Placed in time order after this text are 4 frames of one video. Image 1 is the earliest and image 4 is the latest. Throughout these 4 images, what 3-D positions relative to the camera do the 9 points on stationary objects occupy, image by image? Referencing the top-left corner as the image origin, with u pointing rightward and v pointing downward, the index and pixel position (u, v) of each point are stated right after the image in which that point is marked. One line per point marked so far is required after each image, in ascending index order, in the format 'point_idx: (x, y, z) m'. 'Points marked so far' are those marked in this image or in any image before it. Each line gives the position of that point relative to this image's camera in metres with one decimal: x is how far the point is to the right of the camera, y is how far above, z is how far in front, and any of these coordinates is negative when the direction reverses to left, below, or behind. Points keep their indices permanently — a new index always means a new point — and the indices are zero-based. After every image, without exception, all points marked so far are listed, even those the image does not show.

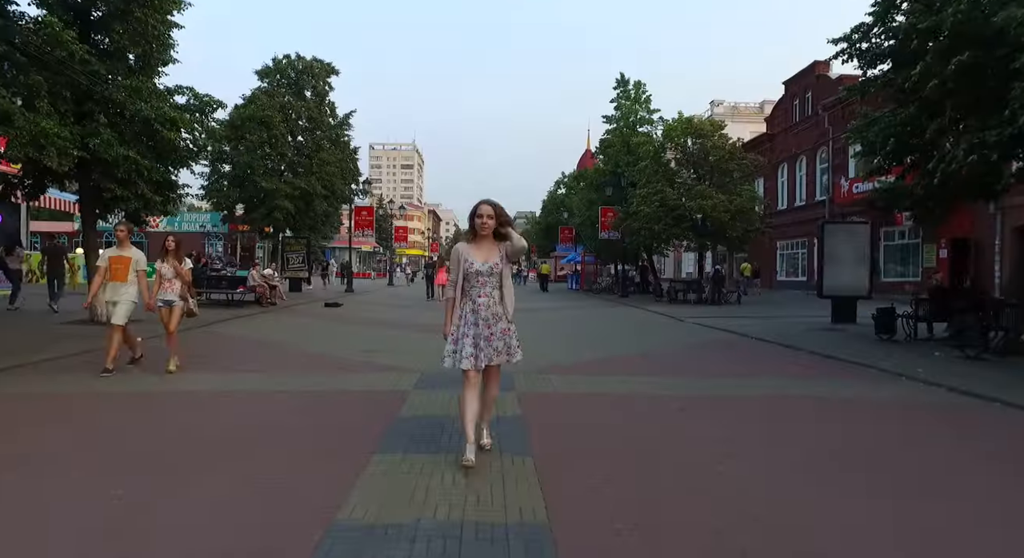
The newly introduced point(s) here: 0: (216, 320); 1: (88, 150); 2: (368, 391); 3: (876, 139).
0: (-8.3, -1.1, +17.4) m
1: (-8.9, +2.7, +13.1) m
2: (-2.0, -1.5, +8.6) m
3: (+7.2, +2.7, +11.8) m
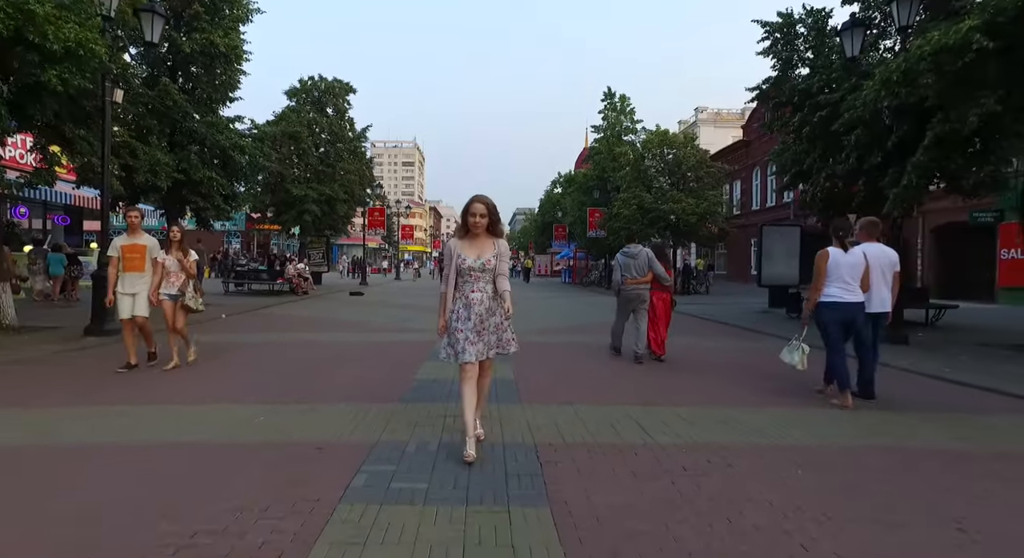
0: (-8.5, -0.9, +21.4) m
1: (-9.1, +3.0, +17.1) m
2: (-2.1, -1.3, +12.6) m
3: (+7.0, +3.0, +15.8) m
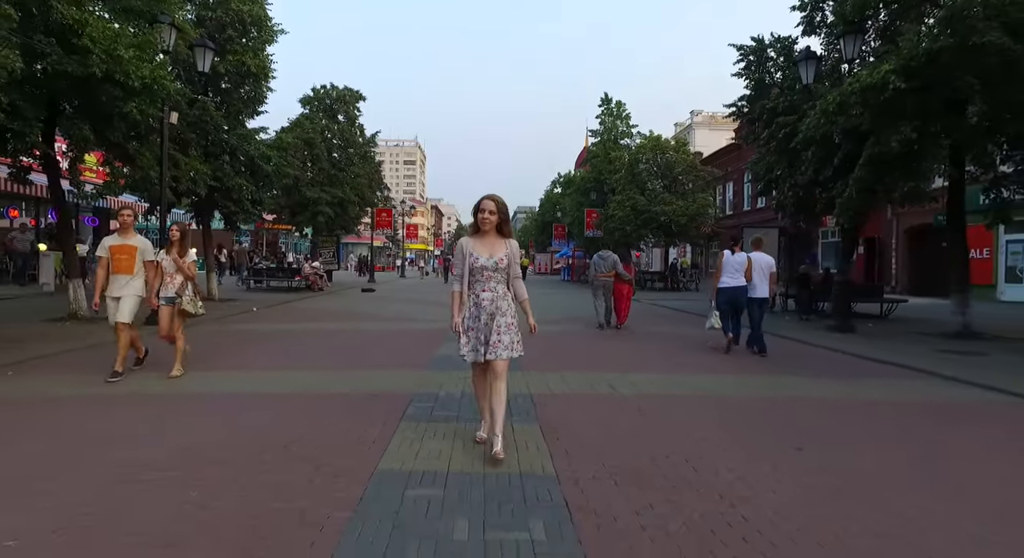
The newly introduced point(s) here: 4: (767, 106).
0: (-8.4, -0.8, +23.2) m
1: (-9.1, +3.0, +19.0) m
2: (-2.1, -1.2, +14.5) m
3: (+7.0, +3.0, +17.7) m
4: (+6.6, +4.5, +16.1) m
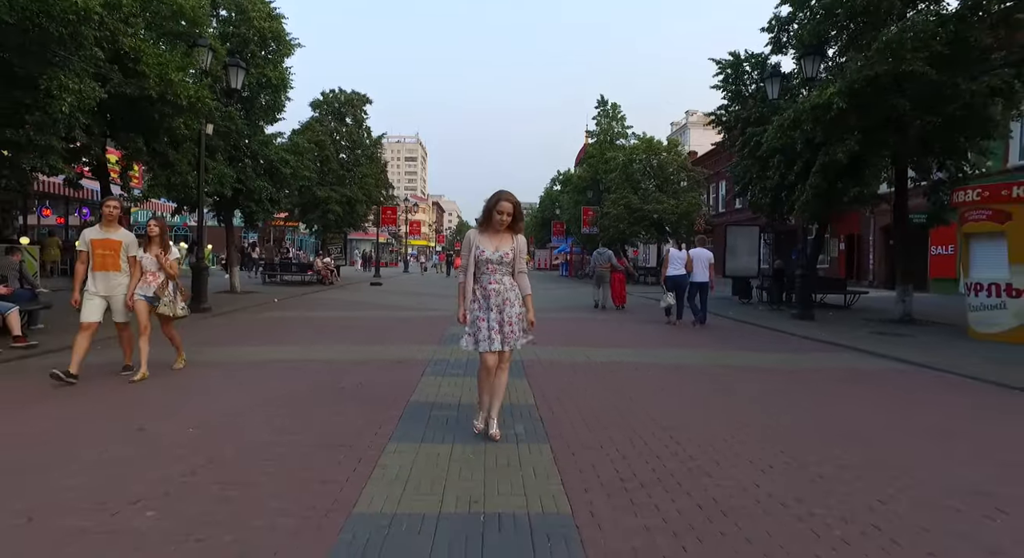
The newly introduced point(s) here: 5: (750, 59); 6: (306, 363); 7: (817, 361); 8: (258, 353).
0: (-8.5, -0.5, +24.9) m
1: (-9.1, +3.2, +20.7) m
2: (-2.2, -1.1, +16.2) m
3: (+7.0, +3.2, +19.3) m
4: (+6.5, +4.7, +17.7) m
5: (+6.9, +6.4, +18.1) m
6: (-3.0, -1.2, +9.1) m
7: (+5.0, -1.3, +10.2) m
8: (-4.3, -1.3, +10.5) m
